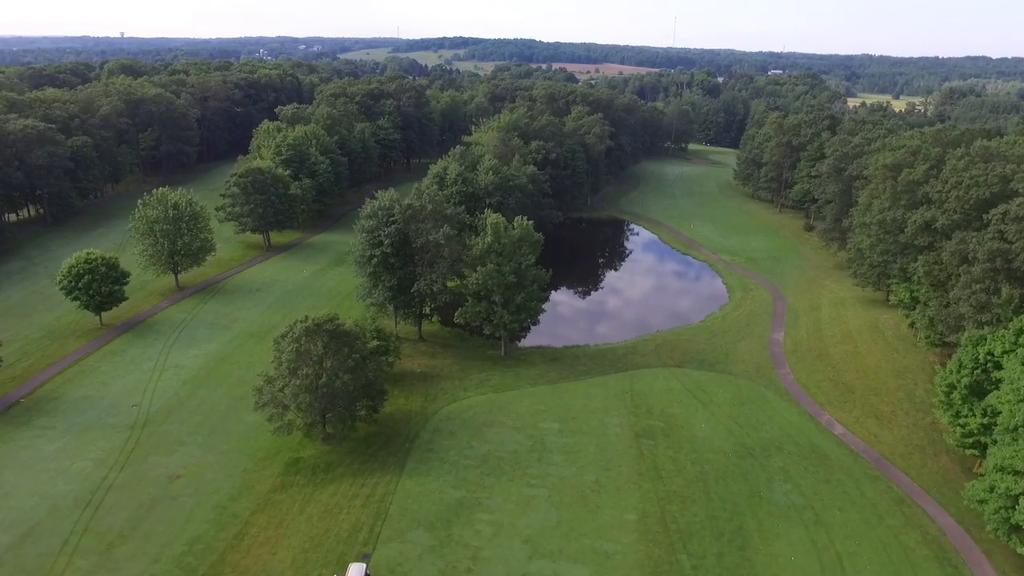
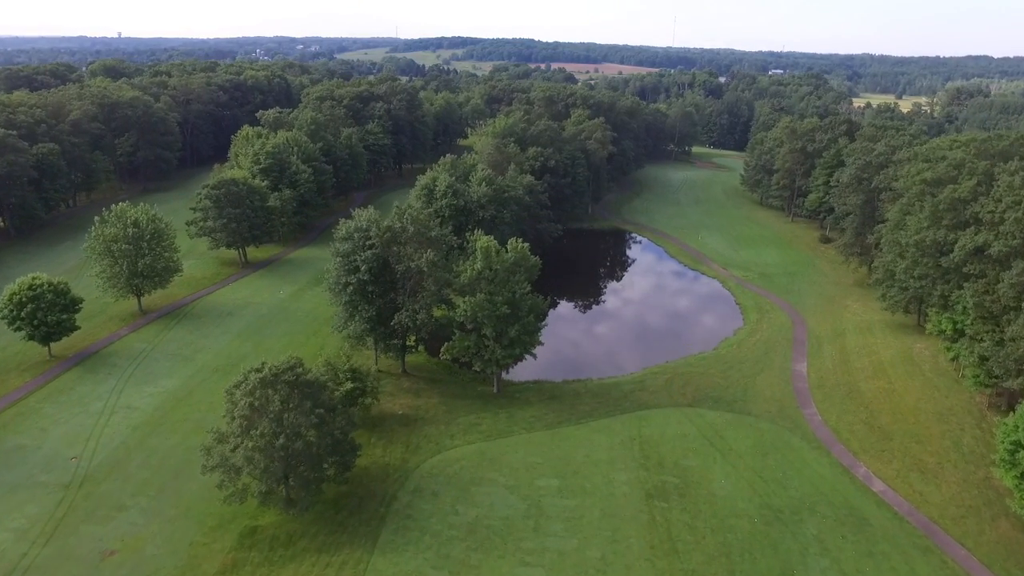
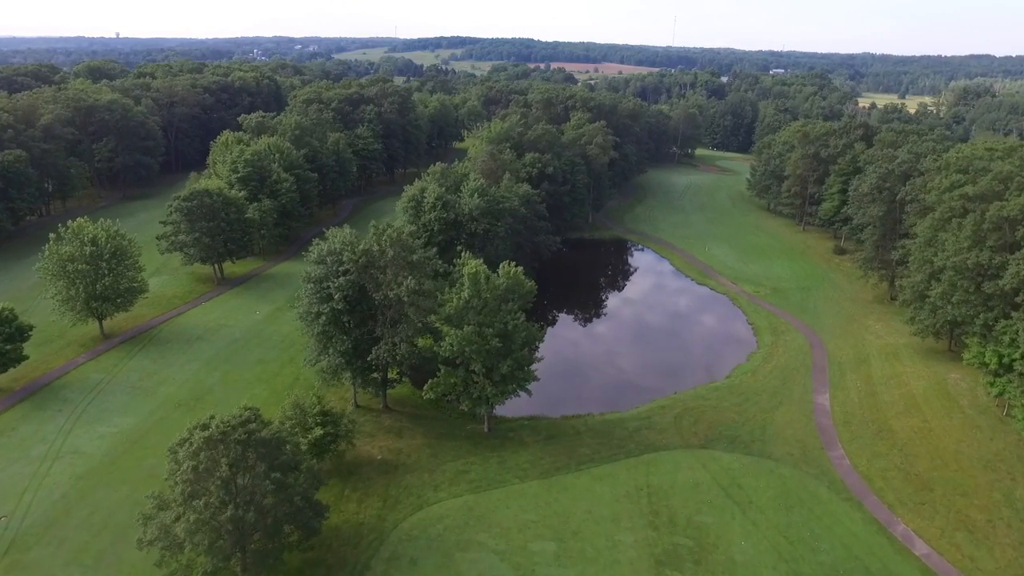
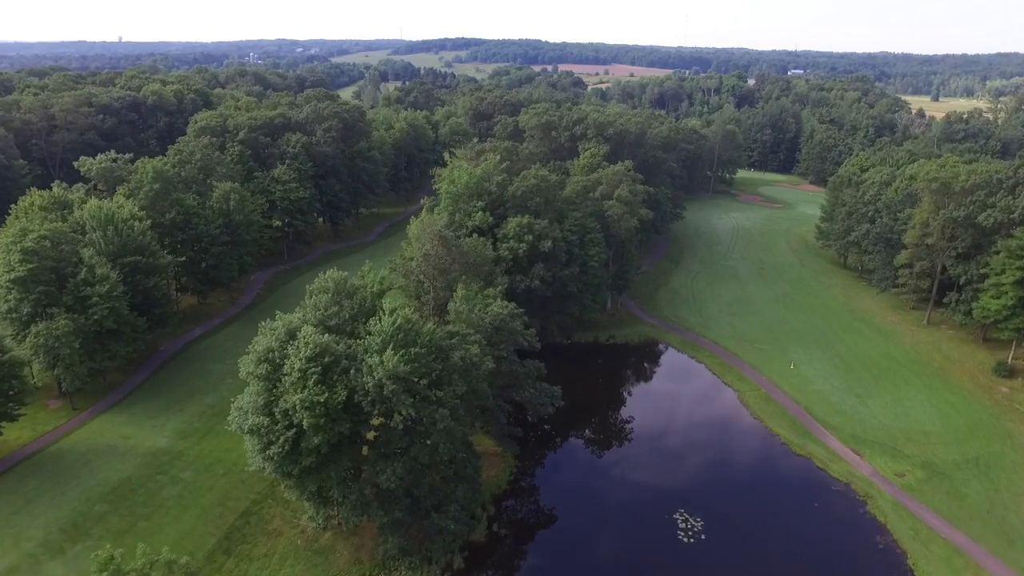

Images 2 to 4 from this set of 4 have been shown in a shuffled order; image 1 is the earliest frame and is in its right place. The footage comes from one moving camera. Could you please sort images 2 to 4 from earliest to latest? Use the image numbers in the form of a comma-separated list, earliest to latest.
2, 3, 4
